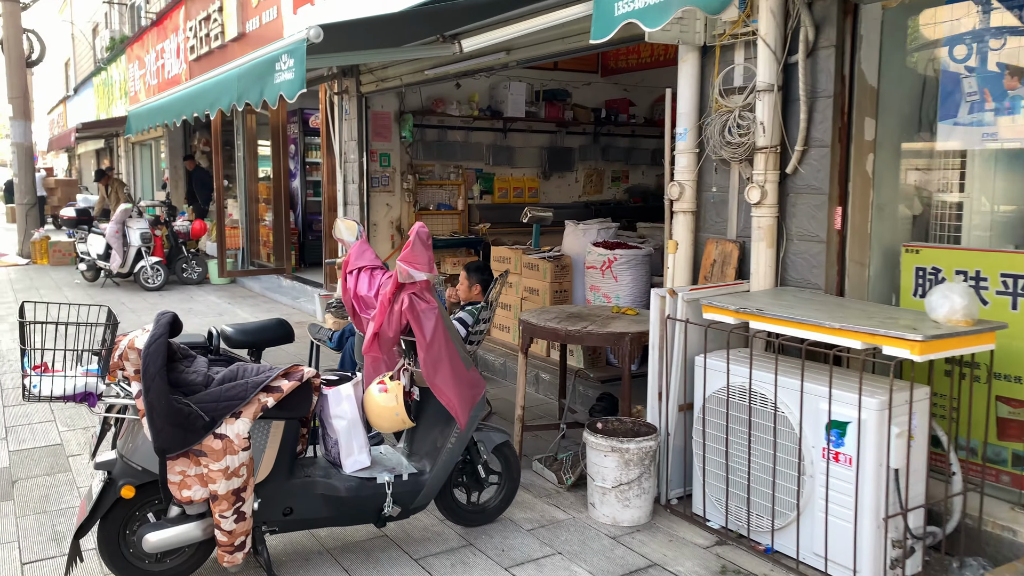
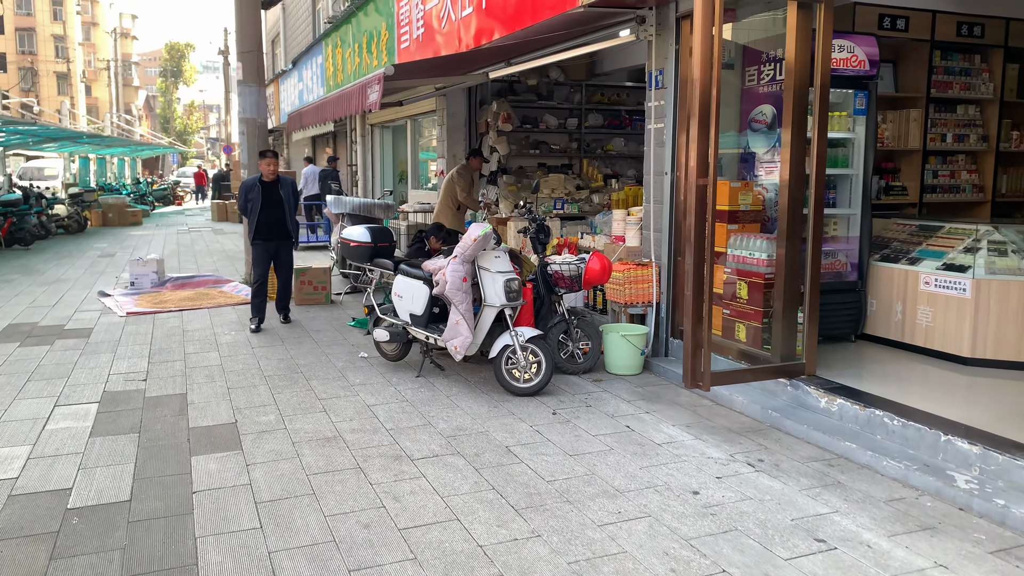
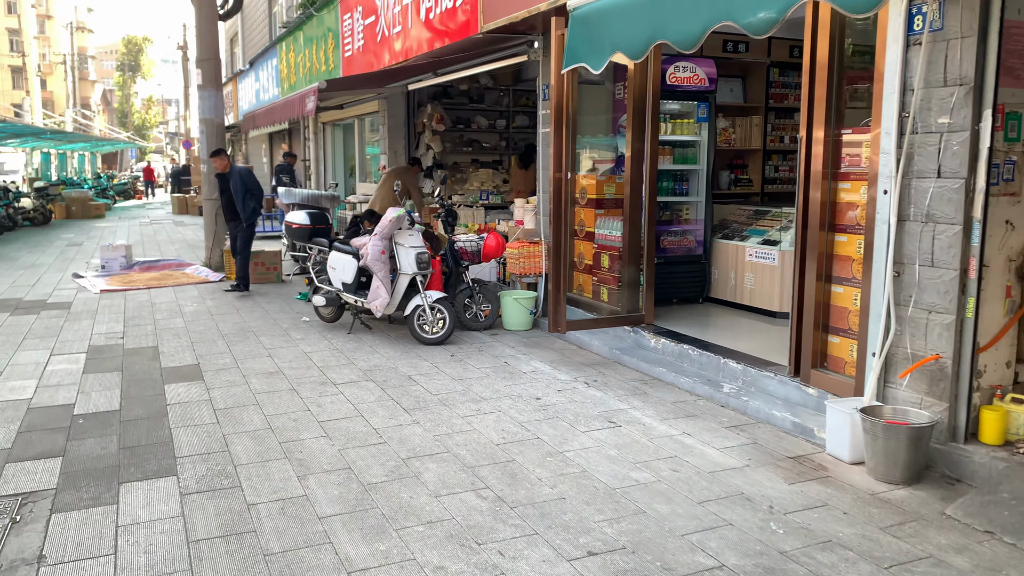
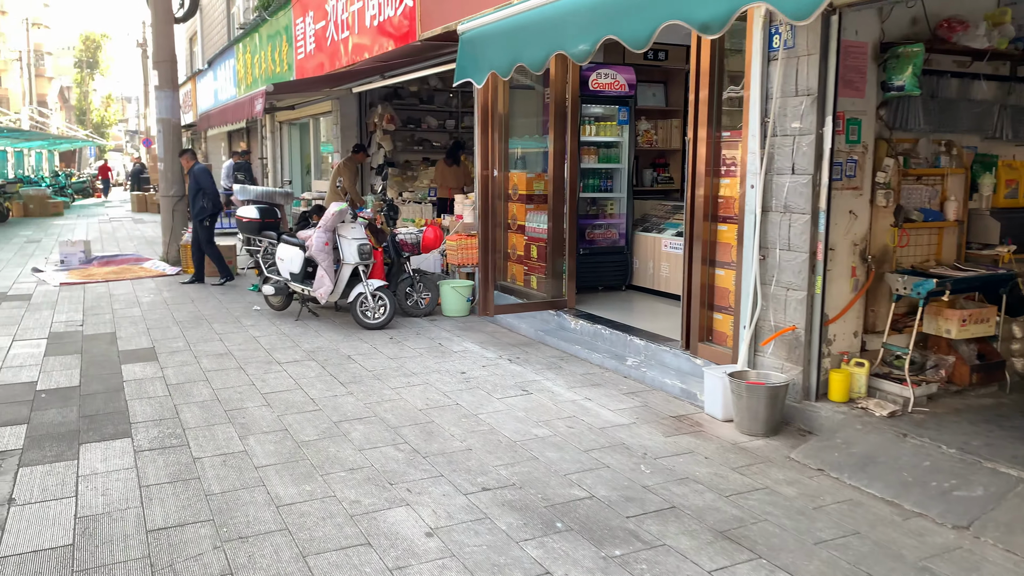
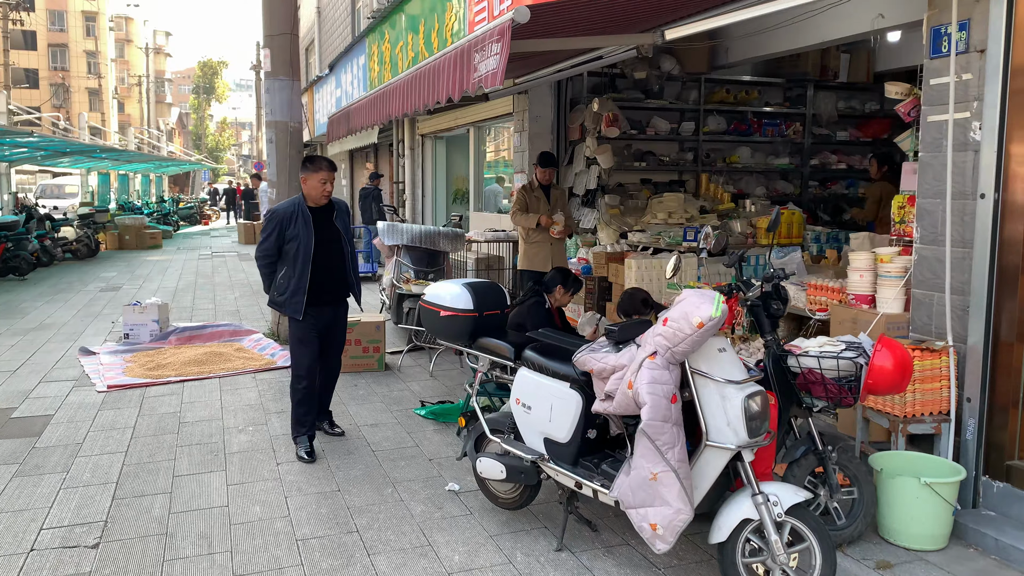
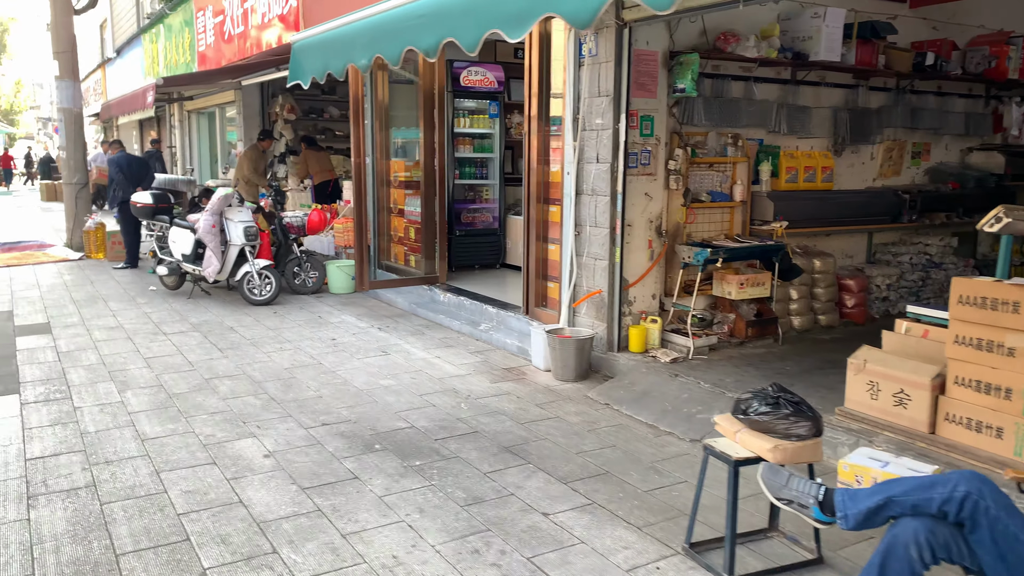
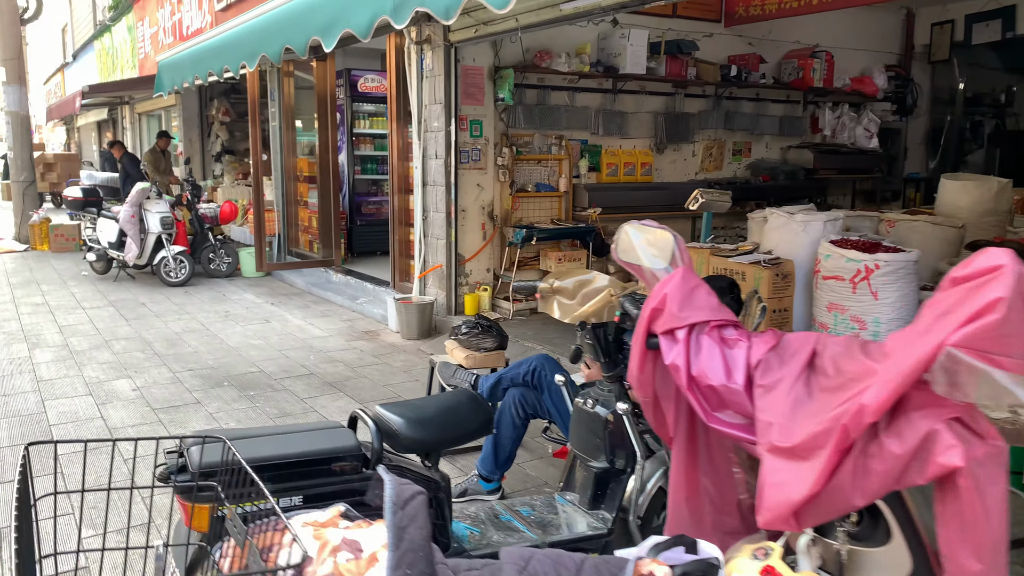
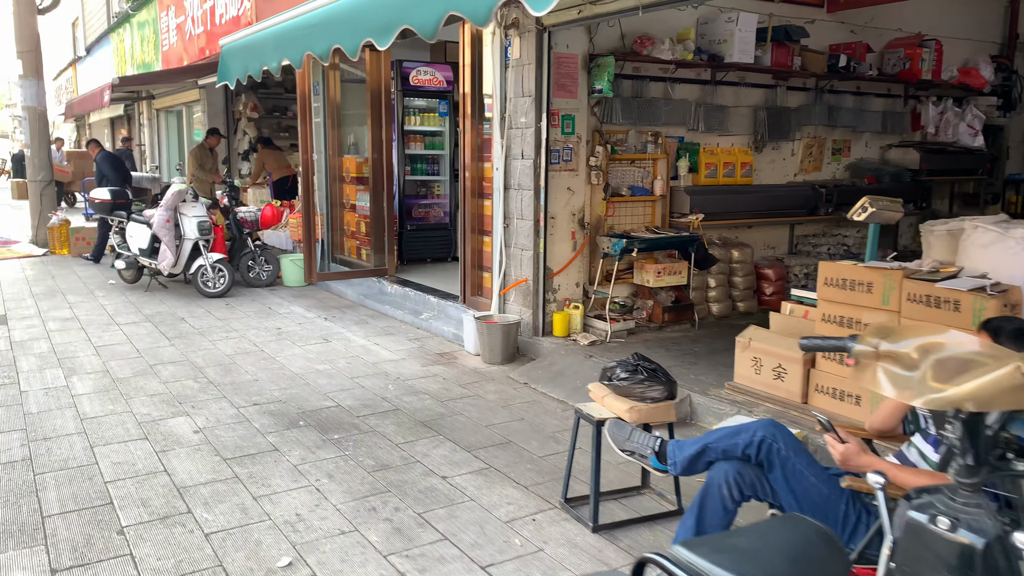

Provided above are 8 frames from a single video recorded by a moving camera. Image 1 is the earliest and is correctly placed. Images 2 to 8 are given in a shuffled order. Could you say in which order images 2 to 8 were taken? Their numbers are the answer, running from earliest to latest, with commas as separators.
7, 8, 6, 4, 3, 2, 5
